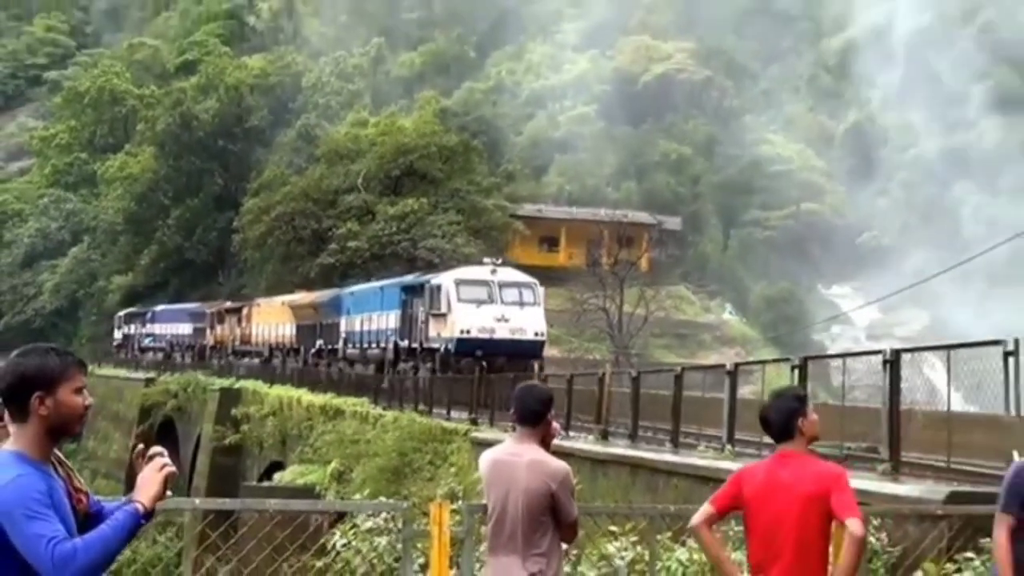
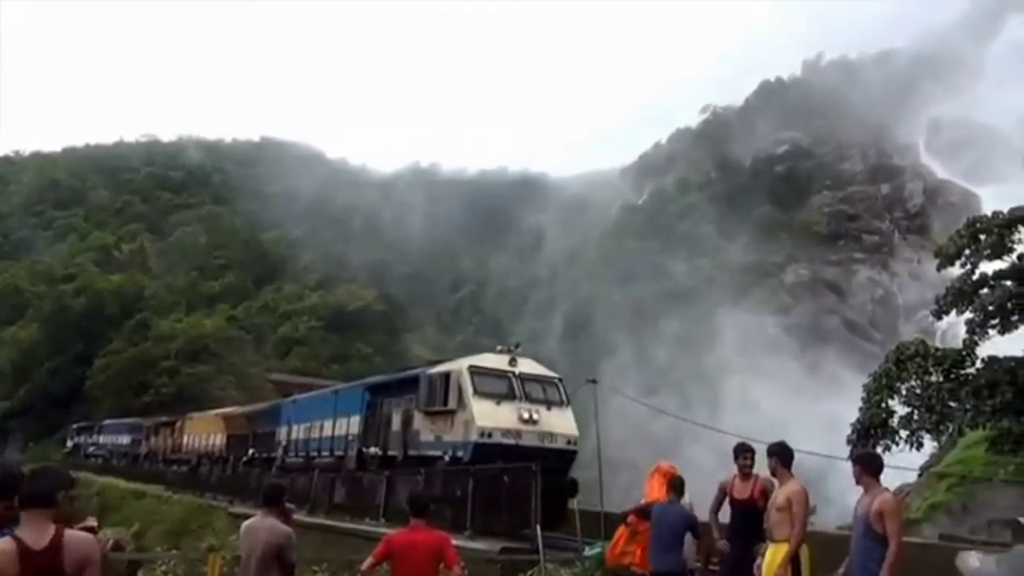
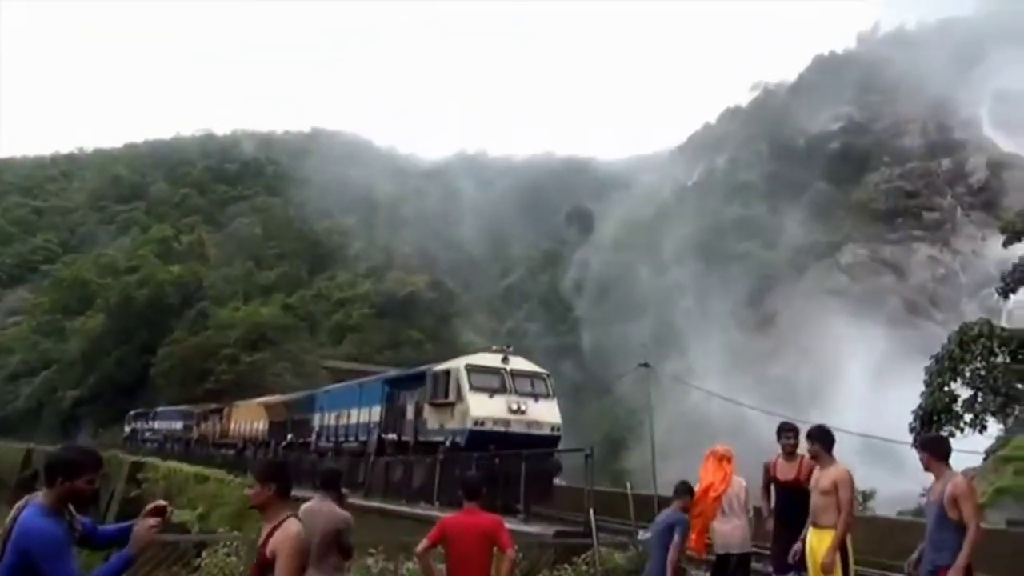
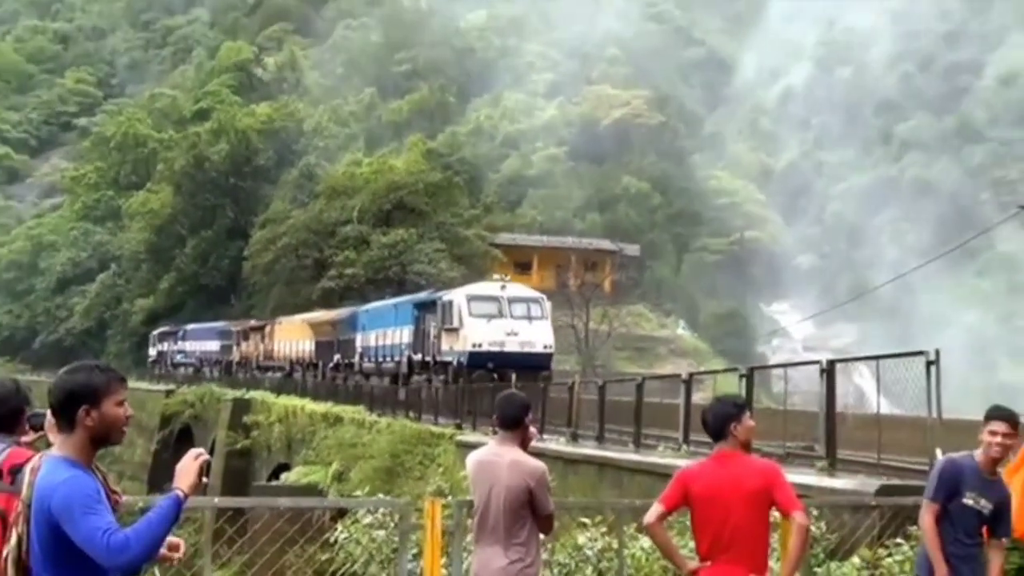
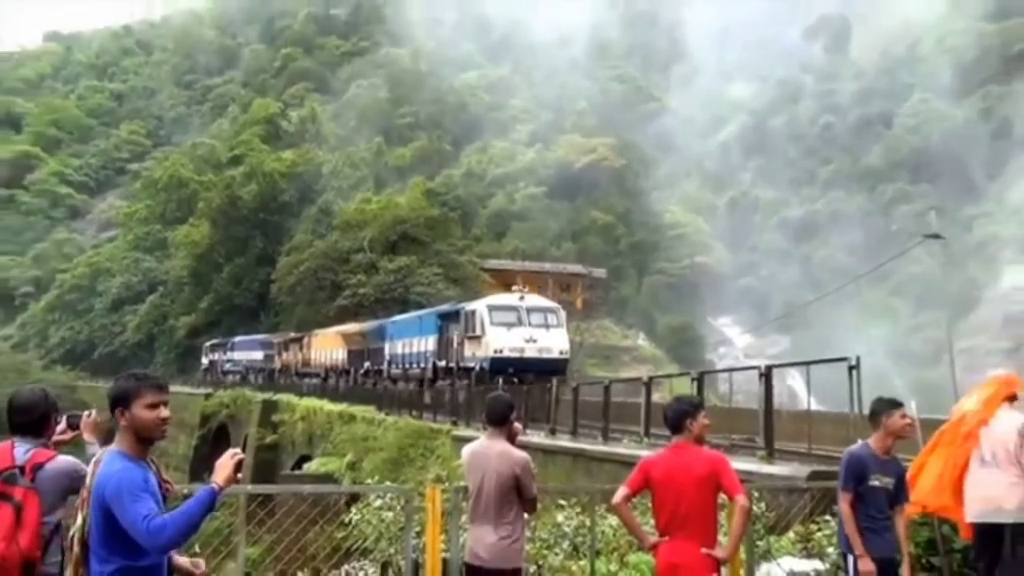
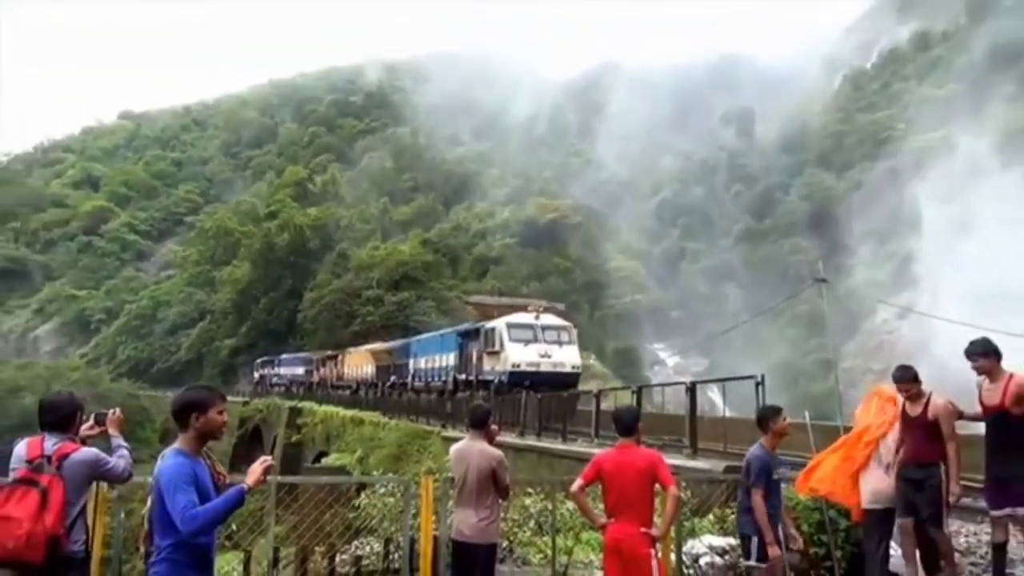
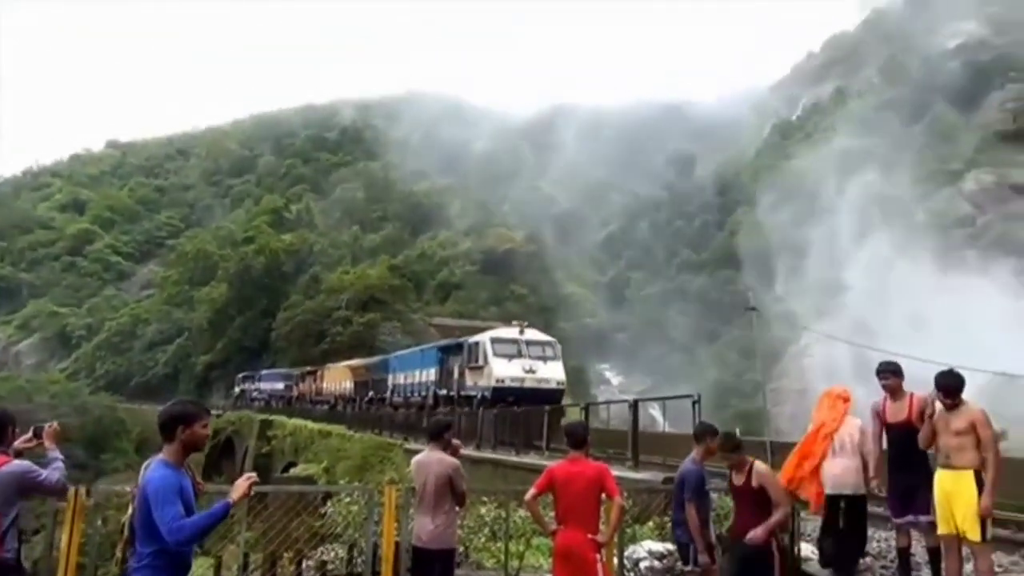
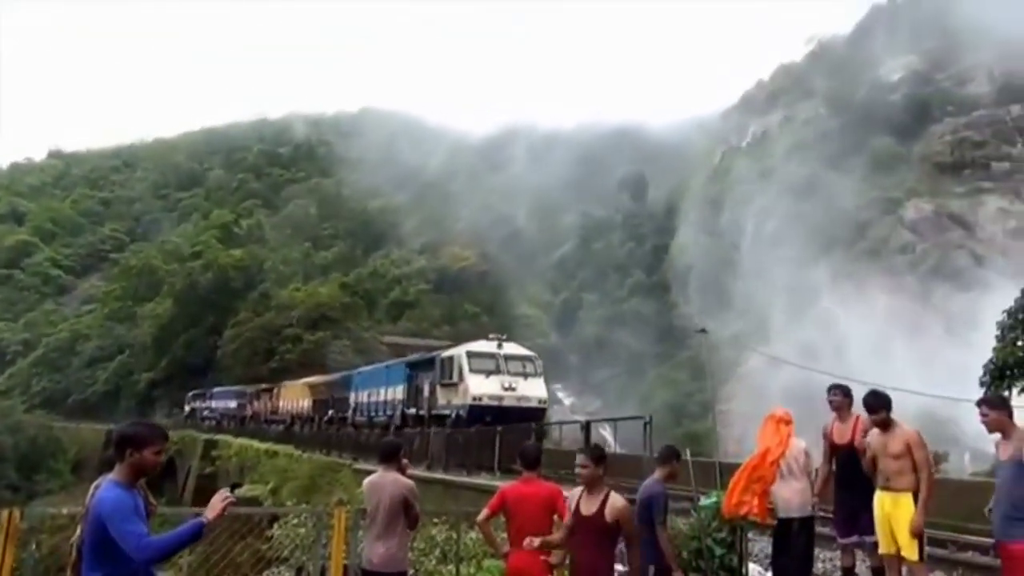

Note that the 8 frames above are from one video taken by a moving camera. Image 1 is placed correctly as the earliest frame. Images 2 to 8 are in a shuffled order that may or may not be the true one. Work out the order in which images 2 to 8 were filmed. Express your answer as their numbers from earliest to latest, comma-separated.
4, 5, 6, 7, 8, 3, 2
